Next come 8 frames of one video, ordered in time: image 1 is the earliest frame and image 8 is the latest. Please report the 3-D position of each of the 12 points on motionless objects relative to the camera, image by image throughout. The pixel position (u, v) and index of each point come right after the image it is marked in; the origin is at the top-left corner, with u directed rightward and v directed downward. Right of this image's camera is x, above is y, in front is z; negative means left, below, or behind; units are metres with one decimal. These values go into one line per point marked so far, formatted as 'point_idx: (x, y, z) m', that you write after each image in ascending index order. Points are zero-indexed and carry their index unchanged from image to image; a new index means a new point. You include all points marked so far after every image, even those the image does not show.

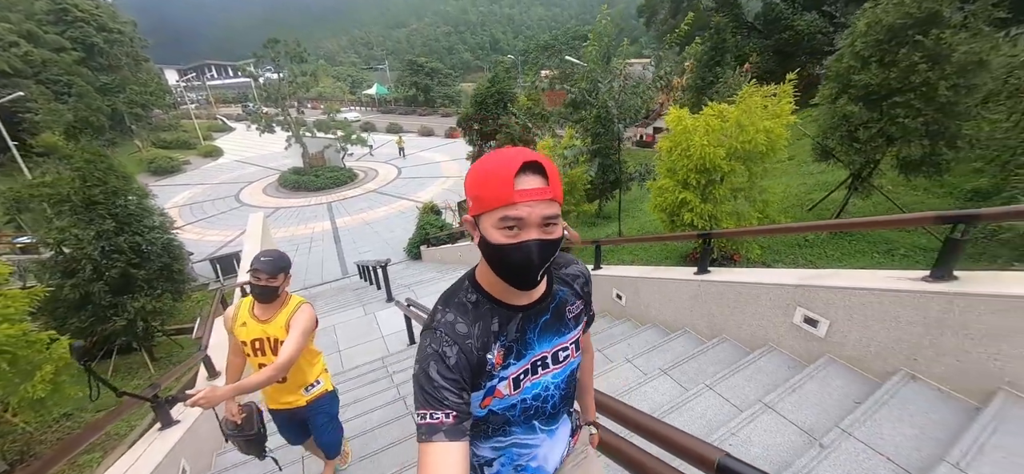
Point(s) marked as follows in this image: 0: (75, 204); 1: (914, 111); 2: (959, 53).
0: (-7.2, +0.5, +6.4) m
1: (+4.1, +1.3, +4.0) m
2: (+4.2, +1.7, +3.6) m
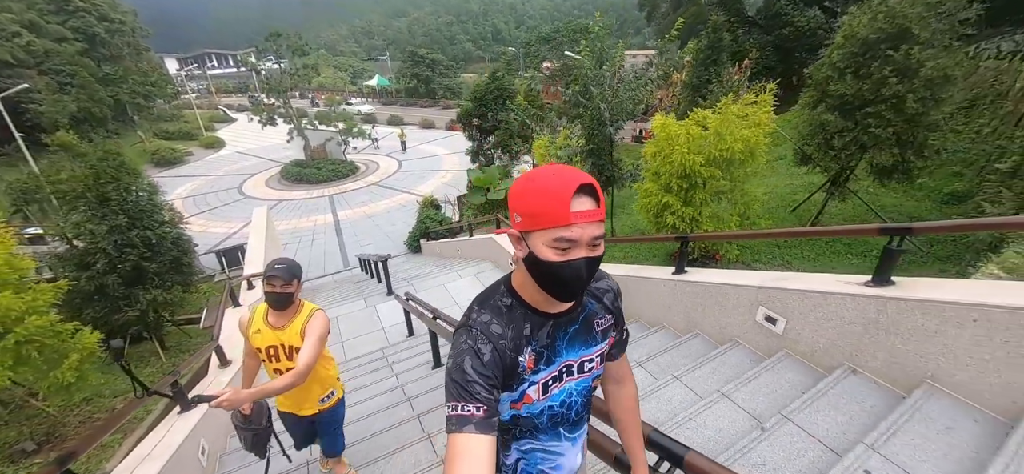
0: (-7.3, +0.6, +6.7) m
1: (+4.0, +1.3, +4.2) m
2: (+4.1, +1.7, +3.8) m
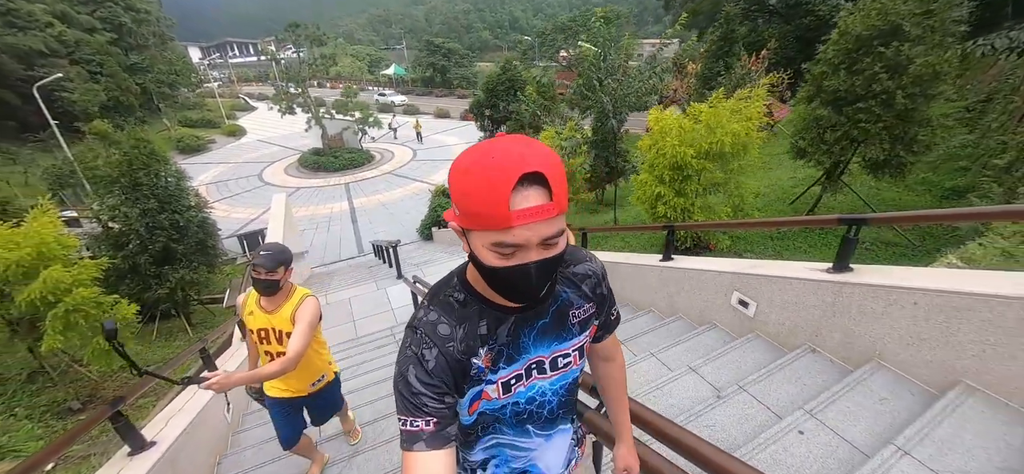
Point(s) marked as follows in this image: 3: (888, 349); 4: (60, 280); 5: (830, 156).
0: (-7.2, +1.0, +7.2) m
1: (+4.0, +1.3, +4.3) m
2: (+4.1, +1.7, +3.9) m
3: (+2.3, -0.7, +2.4) m
4: (-4.9, -0.5, +4.3) m
5: (+4.0, +1.0, +4.8) m
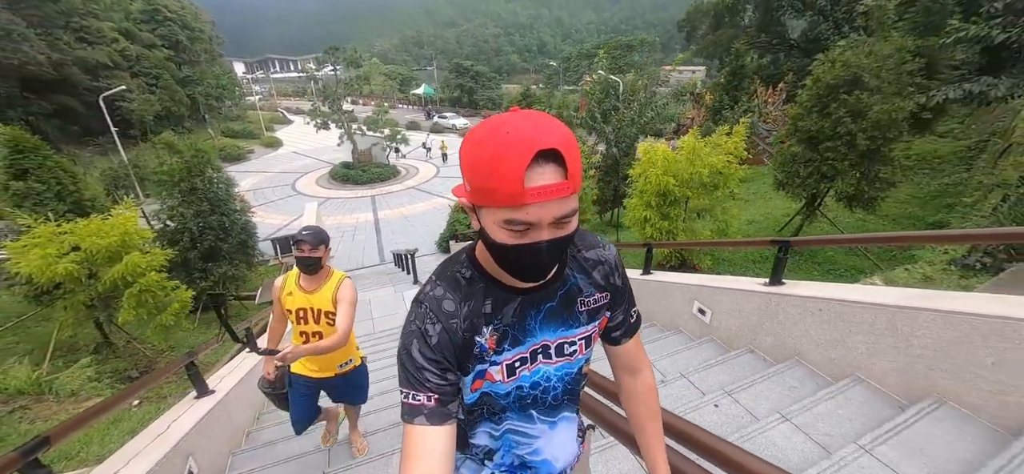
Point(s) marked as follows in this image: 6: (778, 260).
0: (-7.0, +1.0, +8.2) m
1: (+4.1, +1.0, +4.8) m
2: (+4.1, +1.4, +4.4) m
3: (+2.2, -0.8, +2.9) m
4: (-4.9, -0.4, +5.2) m
5: (+4.0, +0.7, +5.3) m
6: (+2.1, -0.2, +3.1) m
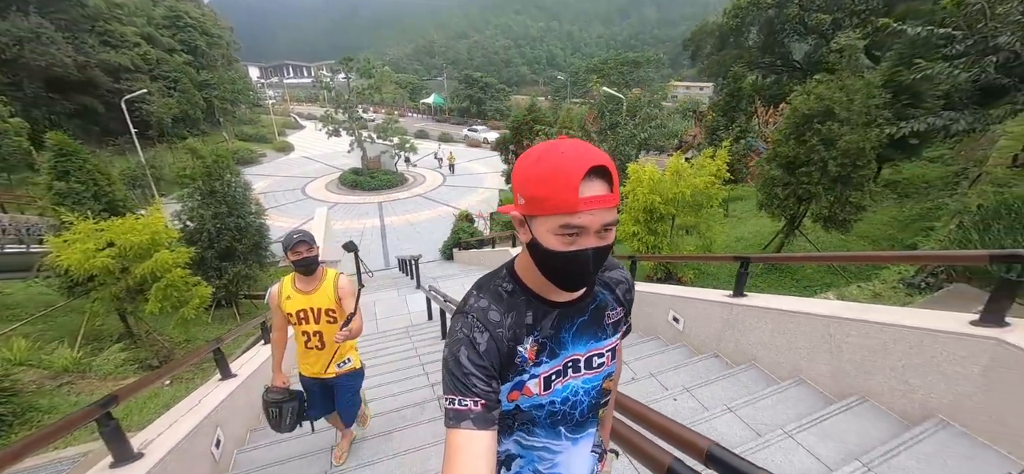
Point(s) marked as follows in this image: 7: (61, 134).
0: (-7.0, +1.0, +8.8) m
1: (+4.0, +0.8, +5.1) m
2: (+4.1, +1.2, +4.8) m
3: (+2.1, -1.0, +3.2) m
4: (-5.0, -0.4, +5.6) m
5: (+4.0, +0.4, +5.6) m
6: (+2.0, -0.3, +3.5) m
7: (-9.1, +2.1, +7.8) m
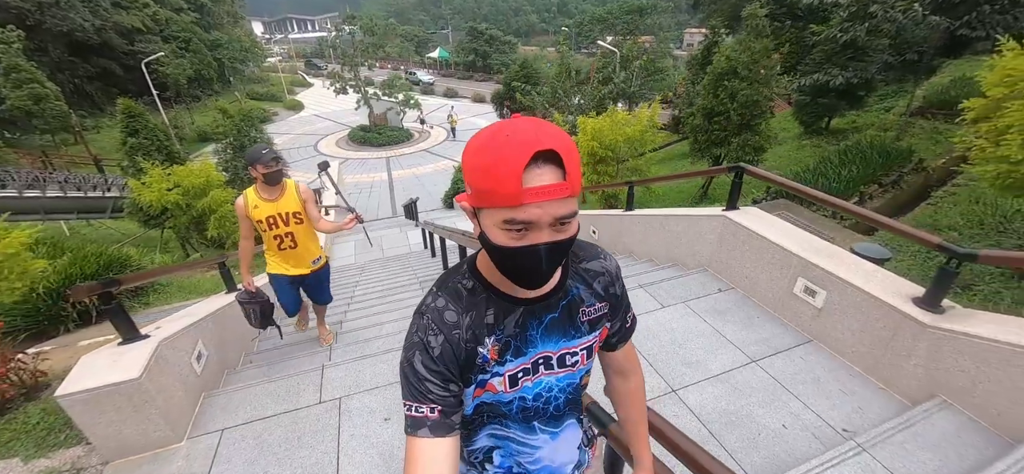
0: (-7.4, +2.4, +10.3) m
1: (+3.5, +1.8, +6.4) m
2: (+3.6, +2.2, +6.0) m
3: (+1.5, -0.1, +4.7) m
4: (-5.5, +0.7, +7.3) m
5: (+3.5, +1.5, +6.9) m
6: (+1.5, +0.5, +4.9) m
7: (-9.6, +3.3, +9.3) m
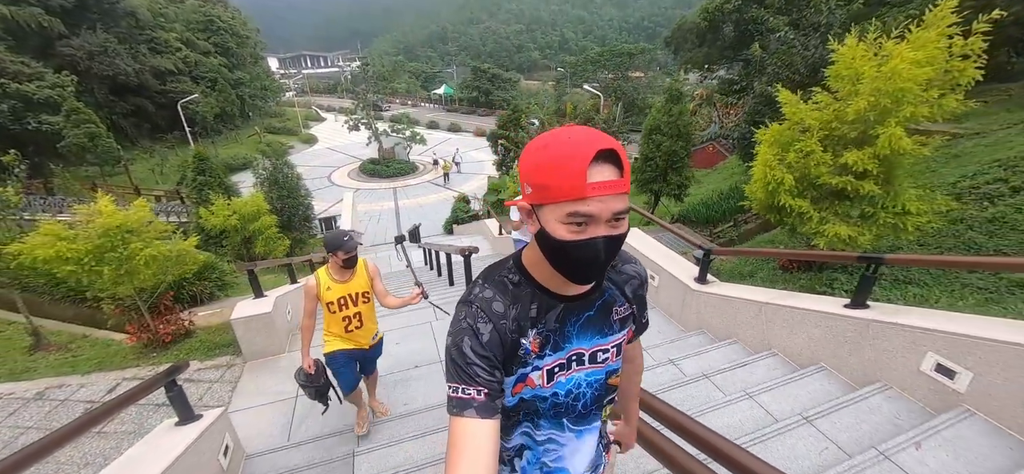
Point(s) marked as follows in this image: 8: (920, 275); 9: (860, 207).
0: (-7.8, +1.8, +12.4) m
1: (+3.1, +1.5, +8.4) m
2: (+3.1, +1.9, +8.0) m
3: (+1.0, -0.4, +6.6) m
4: (-5.9, +0.3, +9.3) m
5: (+3.0, +1.1, +8.9) m
6: (+1.0, +0.3, +6.8) m
7: (-10.0, +2.8, +11.5) m
8: (+4.2, -0.4, +3.9) m
9: (+3.2, +0.3, +3.6) m
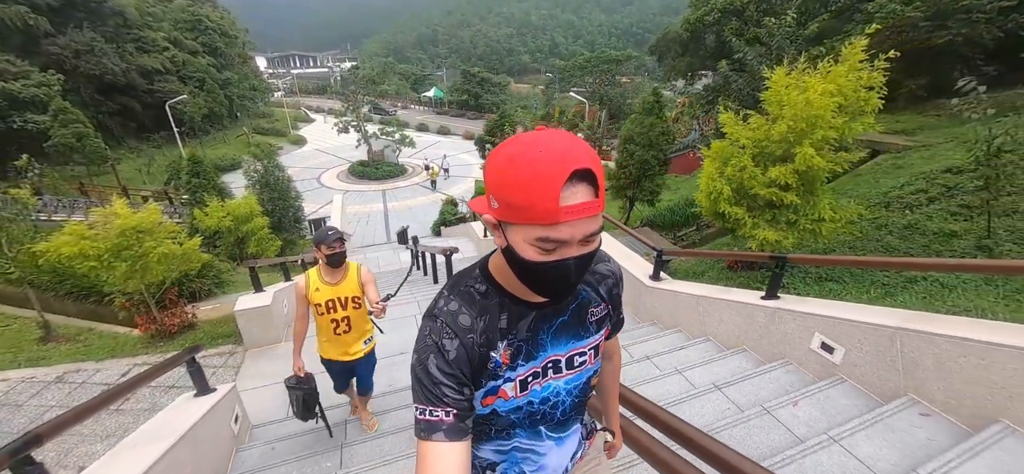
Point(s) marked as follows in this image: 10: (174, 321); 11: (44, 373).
0: (-8.3, +1.8, +12.7) m
1: (+2.7, +1.4, +8.9) m
2: (+2.8, +1.8, +8.6) m
3: (+0.7, -0.4, +7.1) m
4: (-6.3, +0.3, +9.6) m
5: (+2.6, +1.1, +9.5) m
6: (+0.7, +0.3, +7.3) m
7: (-10.4, +2.8, +11.8) m
8: (+3.9, -0.4, +4.6) m
9: (+3.0, +0.2, +4.2) m
10: (-4.2, -1.1, +4.8) m
11: (-5.1, -1.5, +4.2) m
